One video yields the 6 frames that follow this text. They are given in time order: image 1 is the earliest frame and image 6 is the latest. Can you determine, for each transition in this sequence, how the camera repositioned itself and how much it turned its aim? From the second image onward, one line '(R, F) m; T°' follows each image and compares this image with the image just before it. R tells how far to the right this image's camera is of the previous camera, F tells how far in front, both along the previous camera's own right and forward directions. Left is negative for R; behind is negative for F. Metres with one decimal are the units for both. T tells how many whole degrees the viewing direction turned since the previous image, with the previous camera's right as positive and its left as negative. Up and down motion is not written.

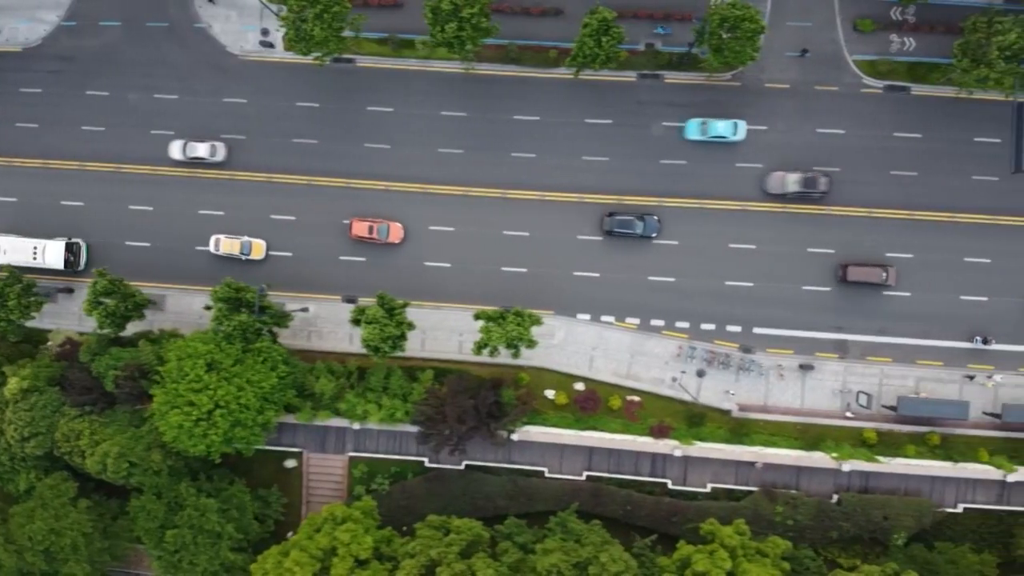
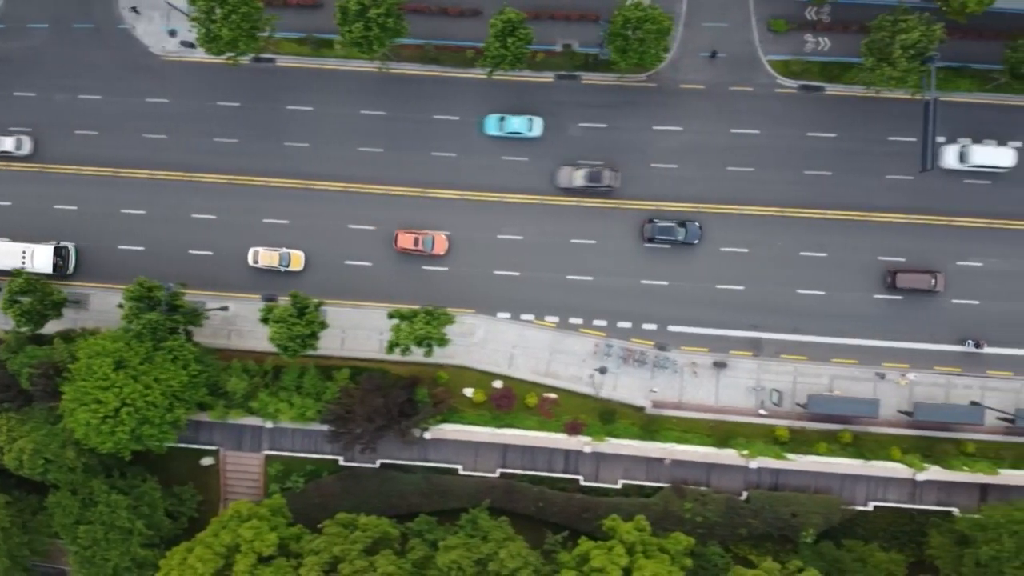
(+6.0, -0.3) m; 0°
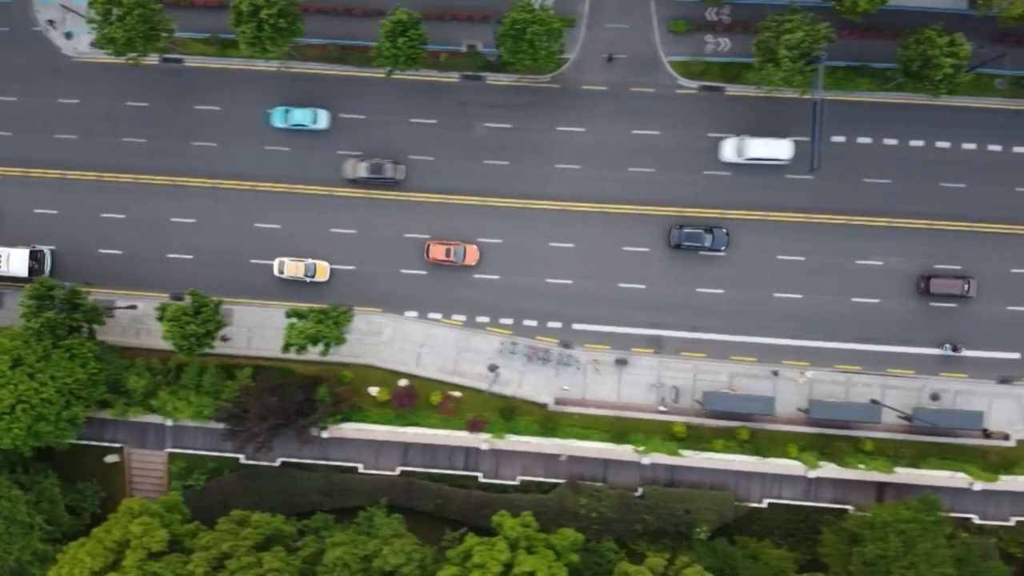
(+7.0, -0.4) m; 0°
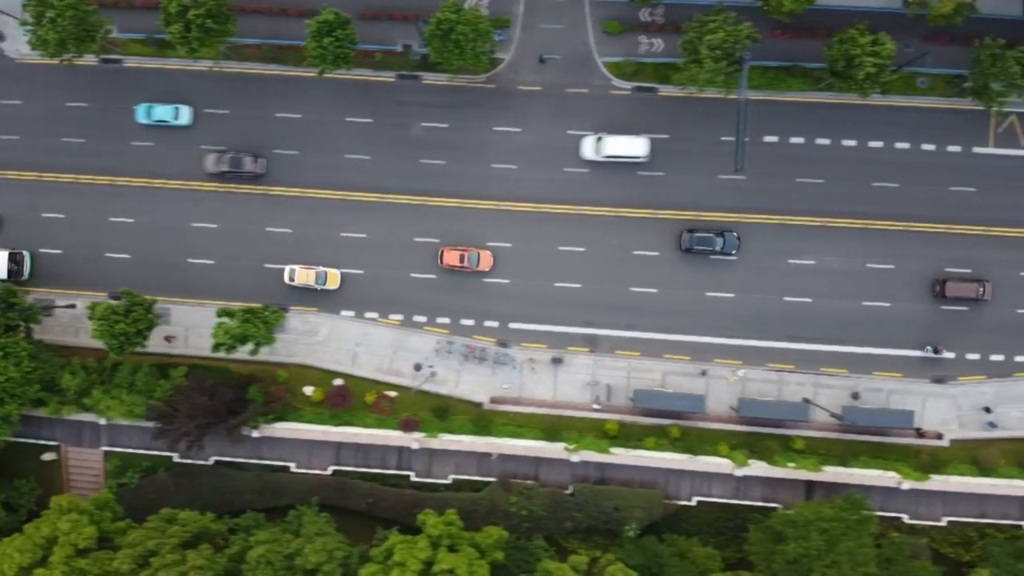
(+4.9, -0.2) m; 0°
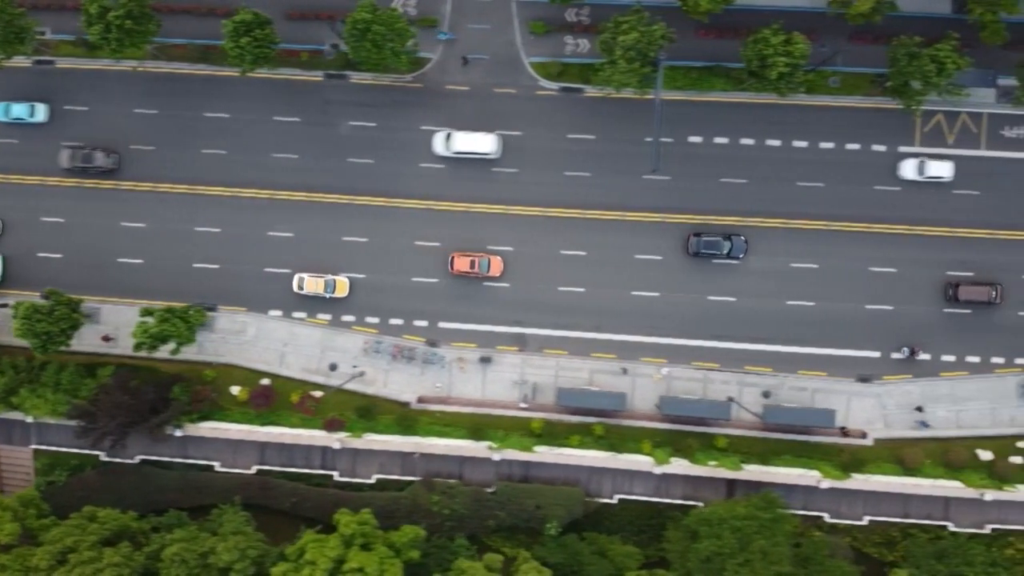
(+5.4, -0.1) m; 0°
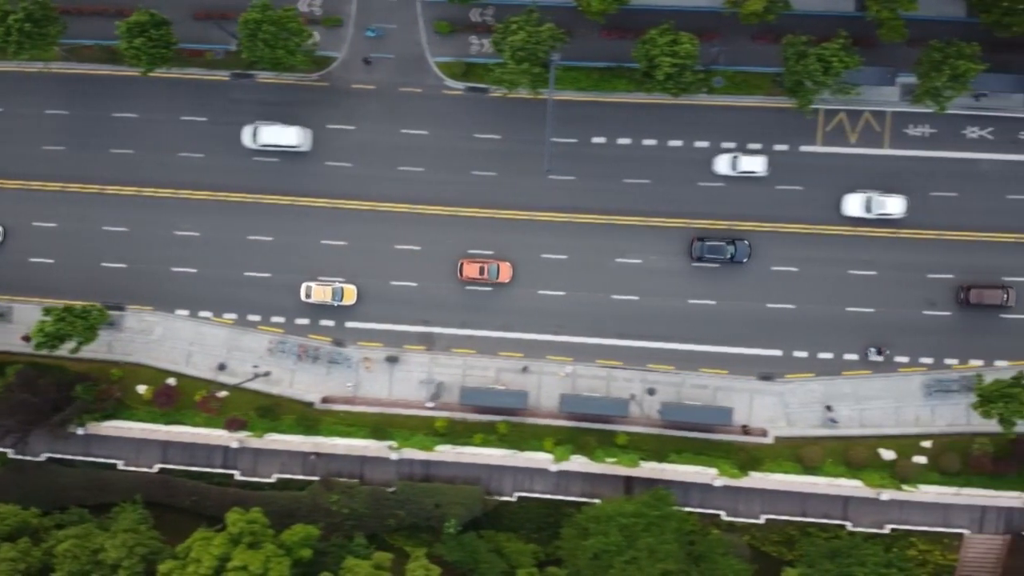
(+7.1, -0.1) m; 0°
